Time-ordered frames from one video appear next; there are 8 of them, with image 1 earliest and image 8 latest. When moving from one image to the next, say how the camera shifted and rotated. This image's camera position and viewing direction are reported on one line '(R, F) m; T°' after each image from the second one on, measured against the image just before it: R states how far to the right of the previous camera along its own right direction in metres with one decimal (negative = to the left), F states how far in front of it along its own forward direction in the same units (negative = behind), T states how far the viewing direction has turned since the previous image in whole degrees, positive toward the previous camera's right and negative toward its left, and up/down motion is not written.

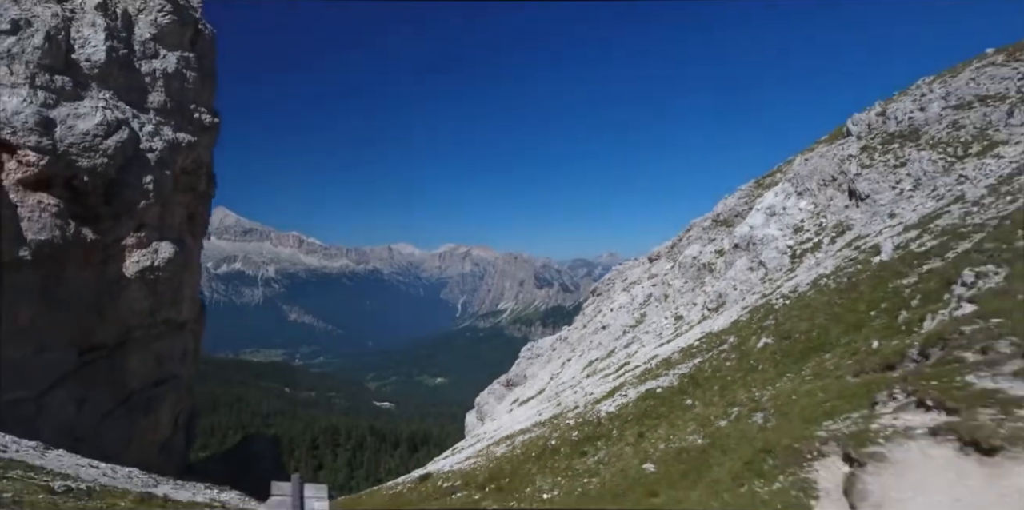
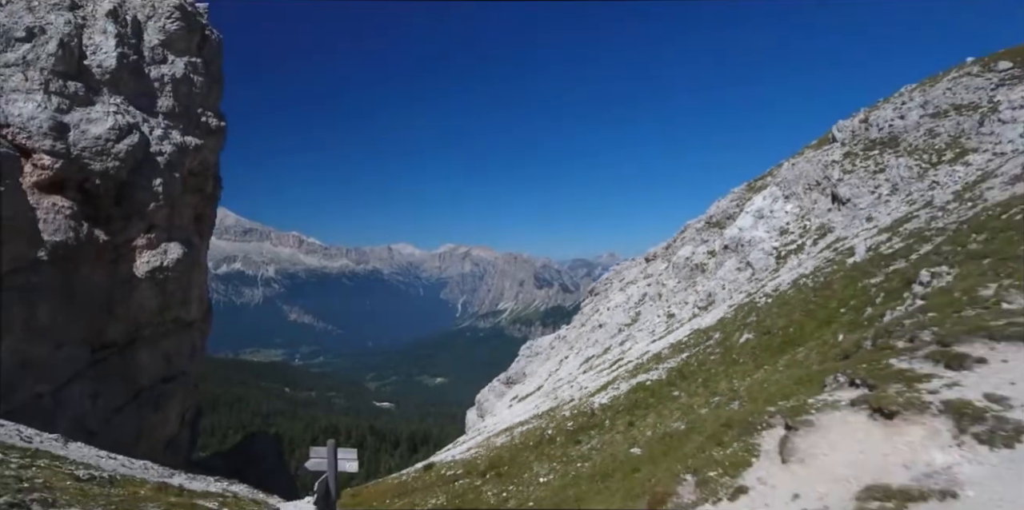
(0.0, -2.1) m; 0°
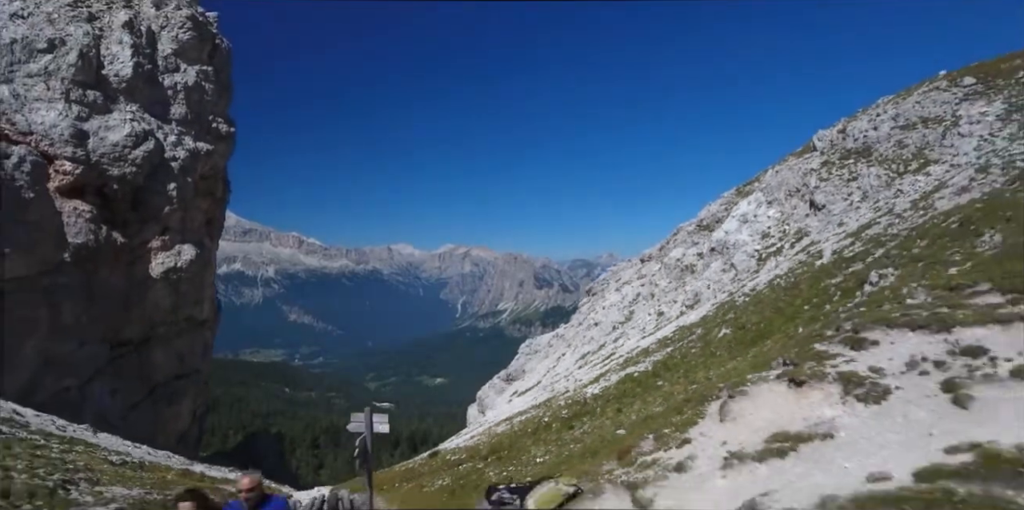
(0.0, -3.2) m; 0°
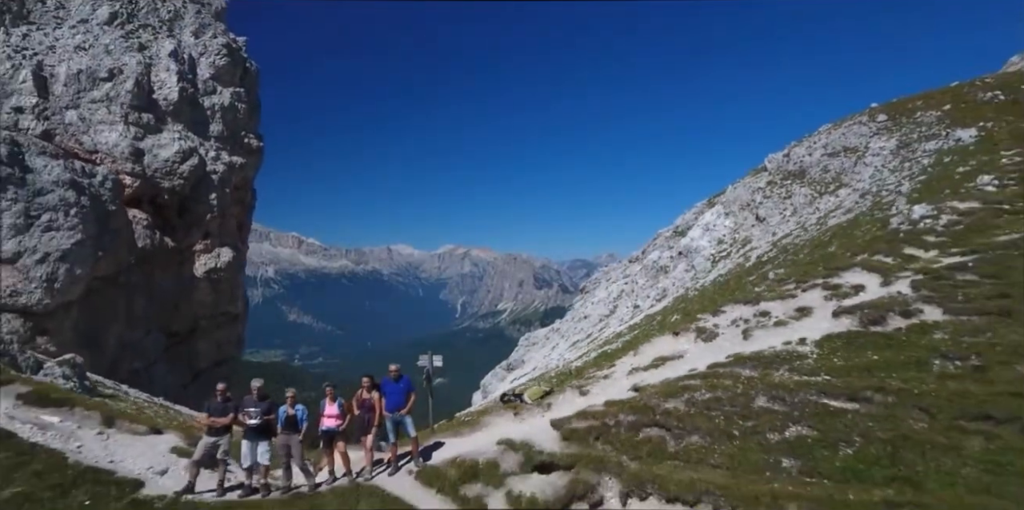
(-0.2, -10.8) m; 0°
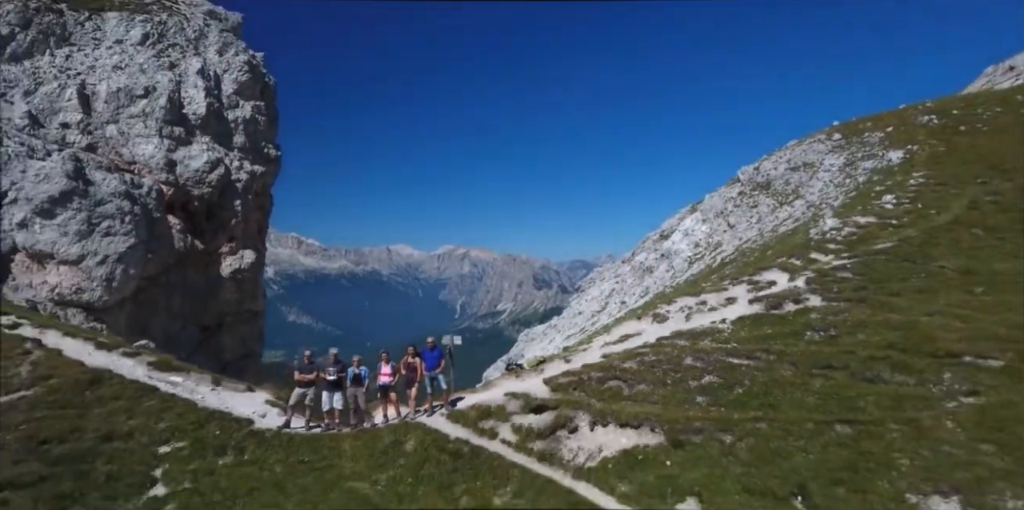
(-0.2, -7.9) m; 0°
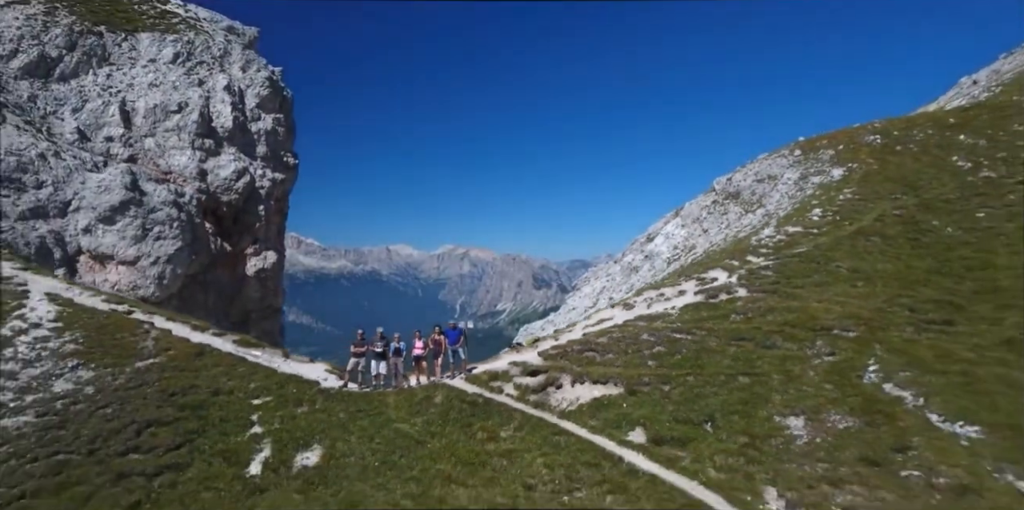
(-0.1, -9.1) m; 0°
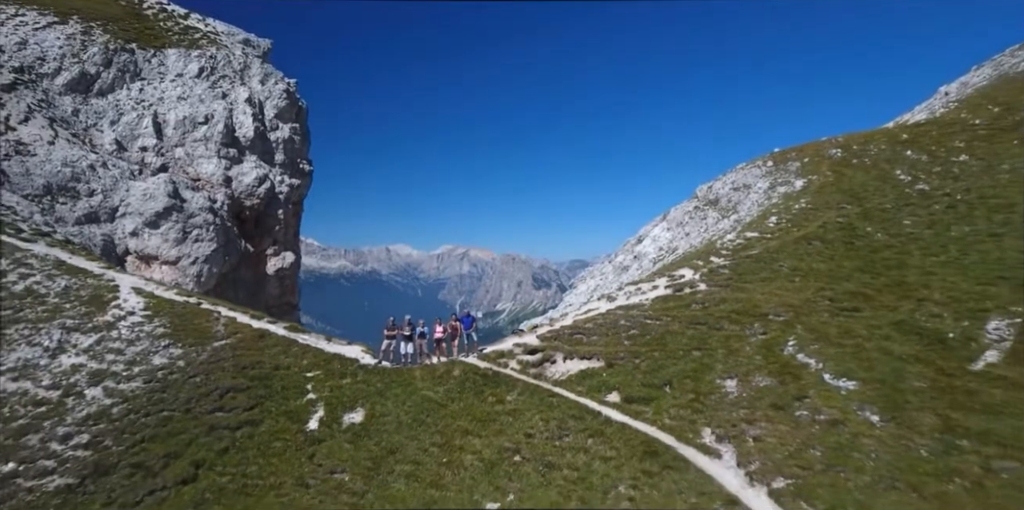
(-0.3, -8.3) m; 0°
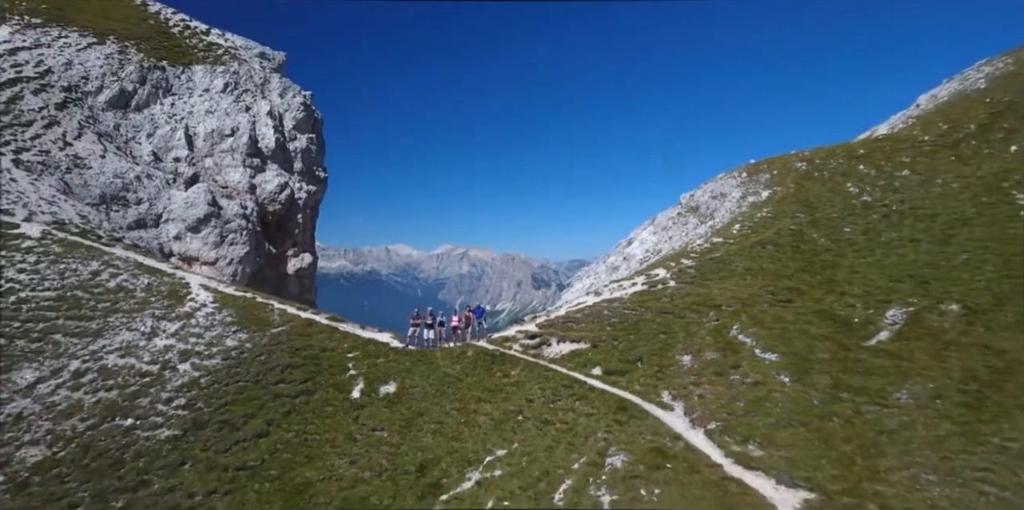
(-0.3, -9.6) m; 0°
